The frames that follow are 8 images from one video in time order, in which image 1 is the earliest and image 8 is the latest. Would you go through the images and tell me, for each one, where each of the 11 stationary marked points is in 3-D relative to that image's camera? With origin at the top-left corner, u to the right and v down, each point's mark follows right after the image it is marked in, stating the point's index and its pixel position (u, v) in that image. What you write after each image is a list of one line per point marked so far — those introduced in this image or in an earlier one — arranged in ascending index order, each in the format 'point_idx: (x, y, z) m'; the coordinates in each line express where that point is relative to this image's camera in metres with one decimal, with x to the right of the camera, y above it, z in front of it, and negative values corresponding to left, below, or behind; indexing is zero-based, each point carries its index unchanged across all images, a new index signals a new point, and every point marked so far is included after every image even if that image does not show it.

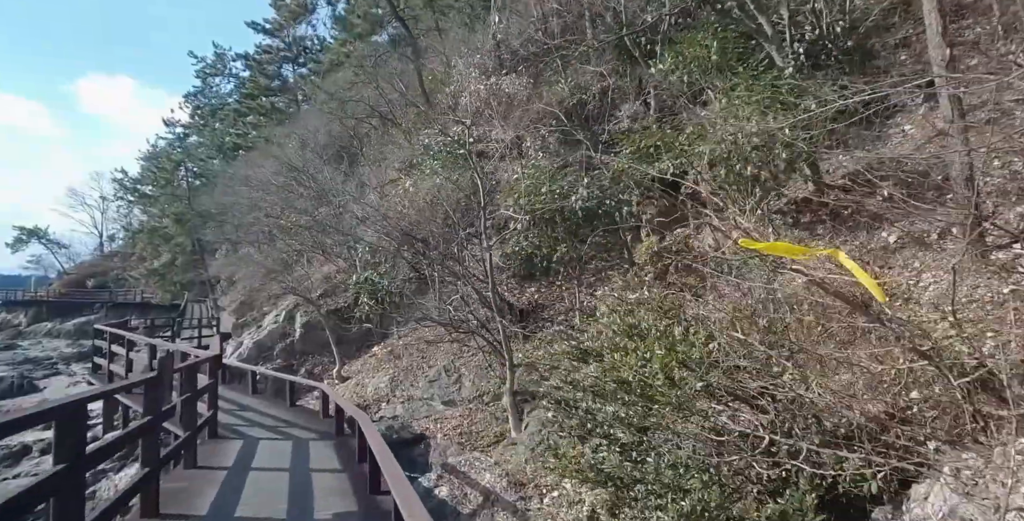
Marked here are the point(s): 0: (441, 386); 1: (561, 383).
0: (-1.1, -1.9, +9.3) m
1: (+0.7, -1.6, +8.1) m
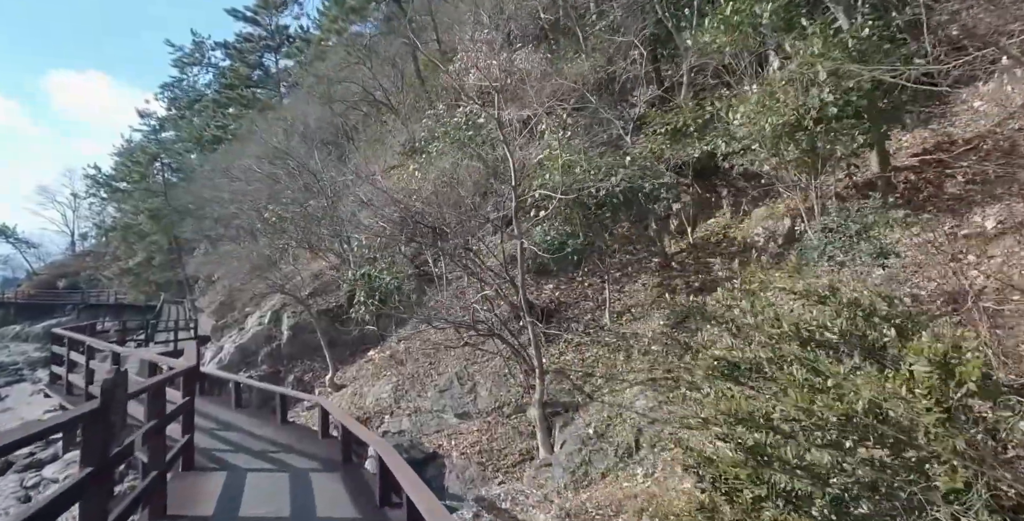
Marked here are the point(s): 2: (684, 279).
0: (-0.8, -1.8, +8.1) m
1: (+1.0, -1.5, +6.9) m
2: (+2.3, -0.3, +8.4) m
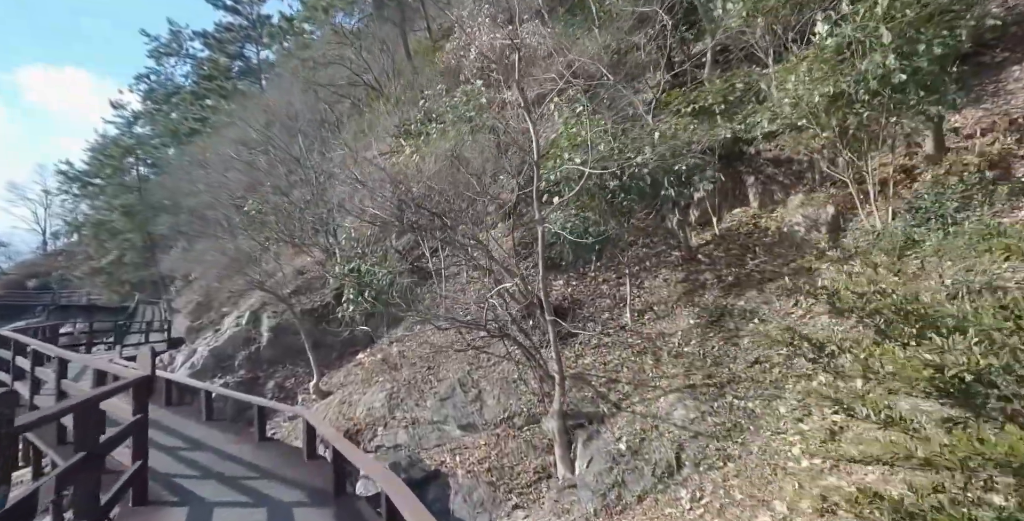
0: (-0.6, -1.6, +7.2) m
1: (+1.2, -1.4, +6.0) m
2: (+2.4, -0.2, +7.5) m
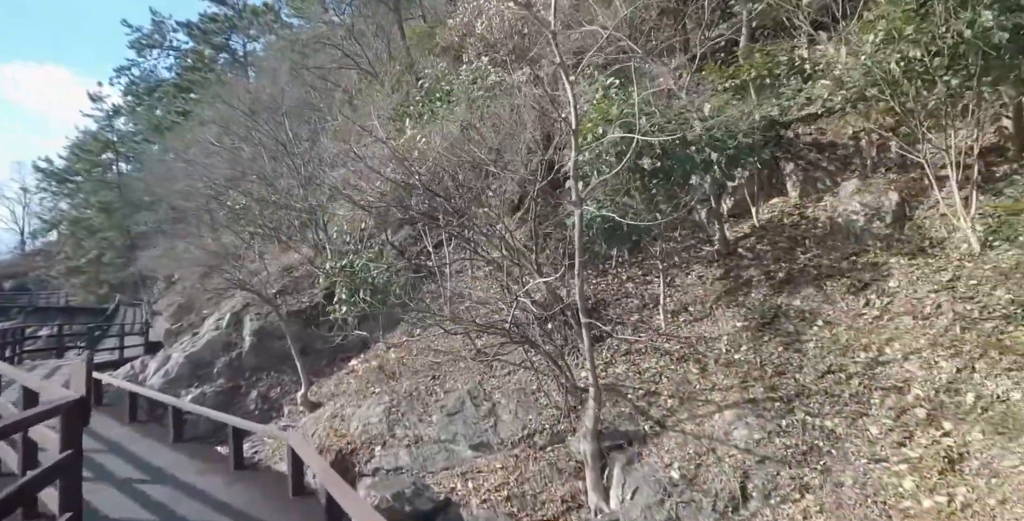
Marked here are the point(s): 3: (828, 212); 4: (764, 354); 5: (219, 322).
0: (-0.5, -1.6, +6.2) m
1: (+1.4, -1.3, +5.1) m
2: (+2.6, -0.1, +6.6) m
3: (+3.5, +0.5, +6.9) m
4: (+2.2, -0.8, +5.5) m
5: (-4.6, -1.0, +9.8) m
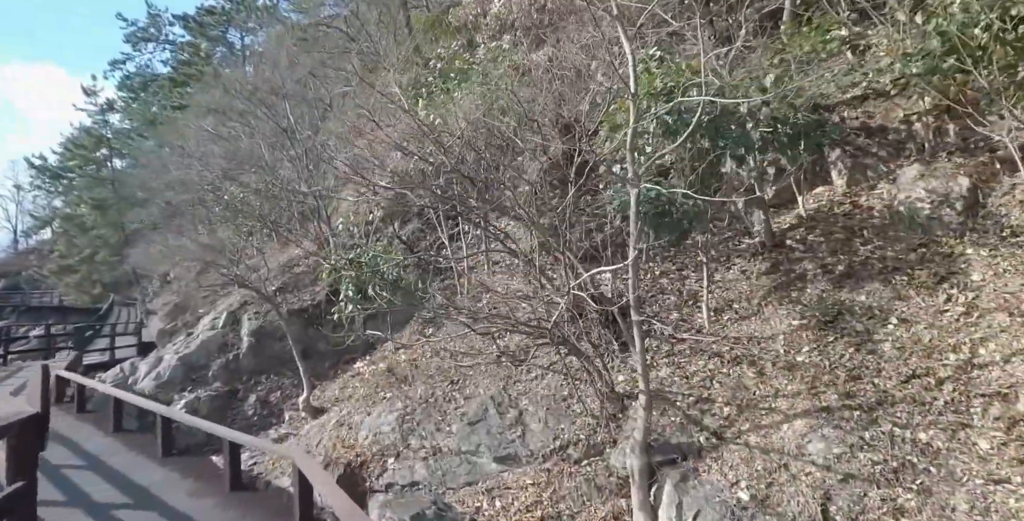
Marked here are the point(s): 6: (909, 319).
0: (-0.2, -1.5, +5.5) m
1: (+1.7, -1.3, +4.5) m
2: (+2.9, 0.0, +6.0) m
3: (+3.7, +0.6, +6.3) m
4: (+2.5, -0.7, +4.9) m
5: (-4.3, -0.9, +9.1) m
6: (+3.1, -0.5, +4.9) m
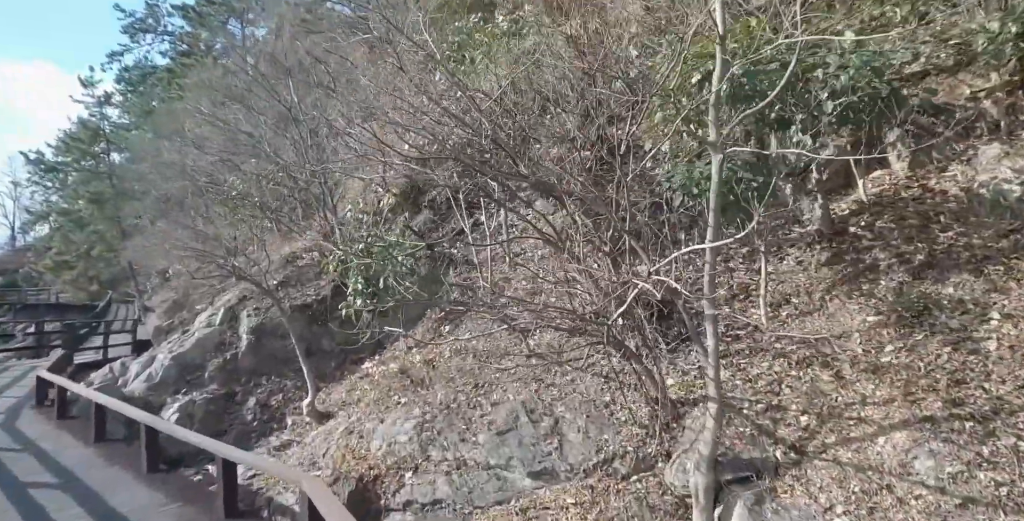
0: (+0.1, -1.4, +4.9) m
1: (+1.9, -1.2, +3.8) m
2: (+3.2, +0.1, +5.3) m
3: (+4.0, +0.7, +5.6) m
4: (+2.8, -0.6, +4.2) m
5: (-4.1, -0.8, +8.5) m
6: (+3.4, -0.4, +4.2) m
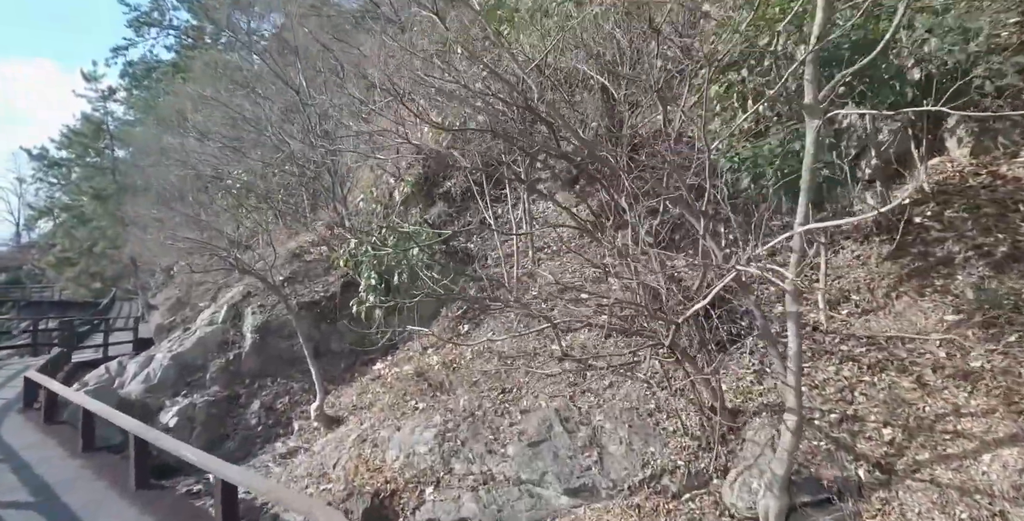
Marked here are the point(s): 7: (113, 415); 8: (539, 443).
0: (+0.3, -1.3, +4.3) m
1: (+2.2, -1.1, +3.2) m
2: (+3.4, +0.1, +4.8) m
3: (+4.3, +0.8, +5.1) m
4: (+3.0, -0.6, +3.7) m
5: (-3.8, -0.7, +8.0) m
6: (+3.6, -0.3, +3.7) m
7: (-2.5, -1.0, +3.9) m
8: (+0.2, -1.3, +4.4) m
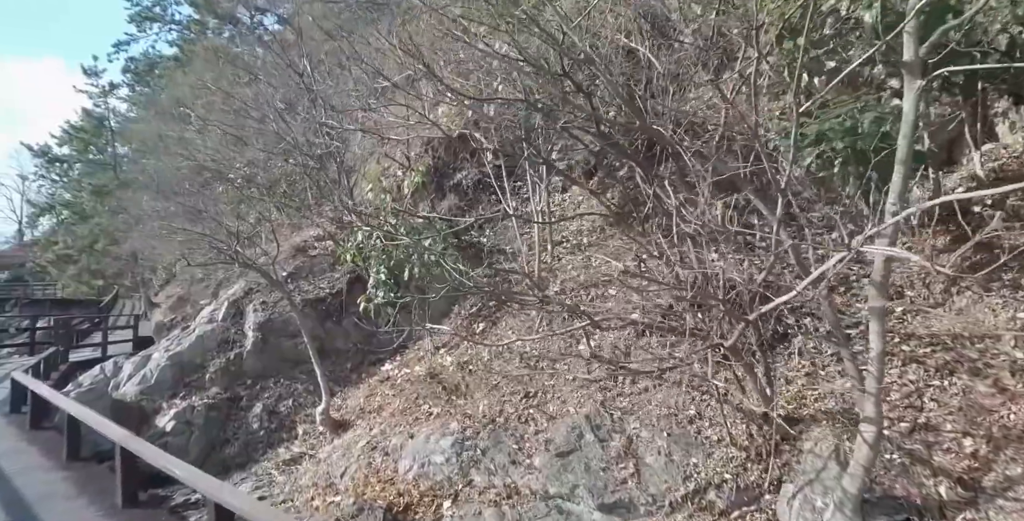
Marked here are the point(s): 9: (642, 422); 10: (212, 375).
0: (+0.5, -1.3, +3.9) m
1: (+2.3, -1.0, +2.8) m
2: (+3.6, +0.2, +4.3) m
3: (+4.4, +0.8, +4.7) m
4: (+3.1, -0.5, +3.3) m
5: (-3.6, -0.6, +7.6) m
6: (+3.8, -0.2, +3.3) m
7: (-2.3, -0.9, +3.5) m
8: (+0.4, -1.2, +4.0) m
9: (+0.8, -1.0, +4.1) m
10: (-3.3, -1.3, +6.9) m
